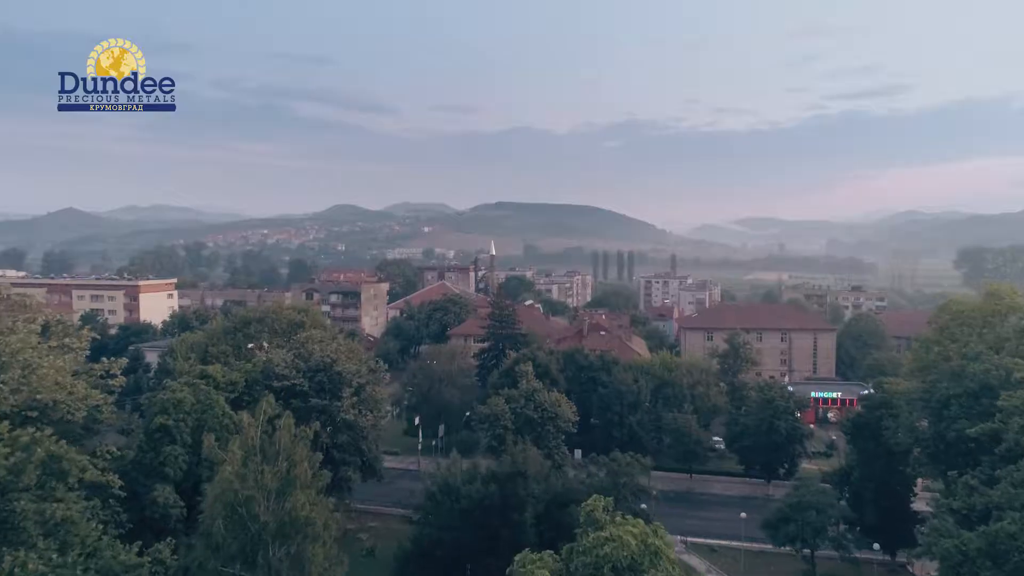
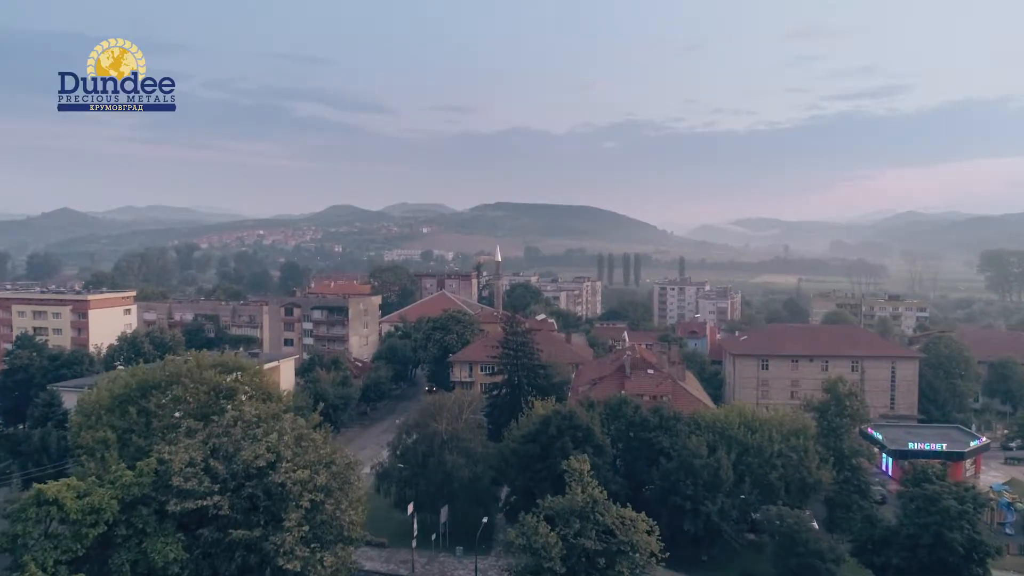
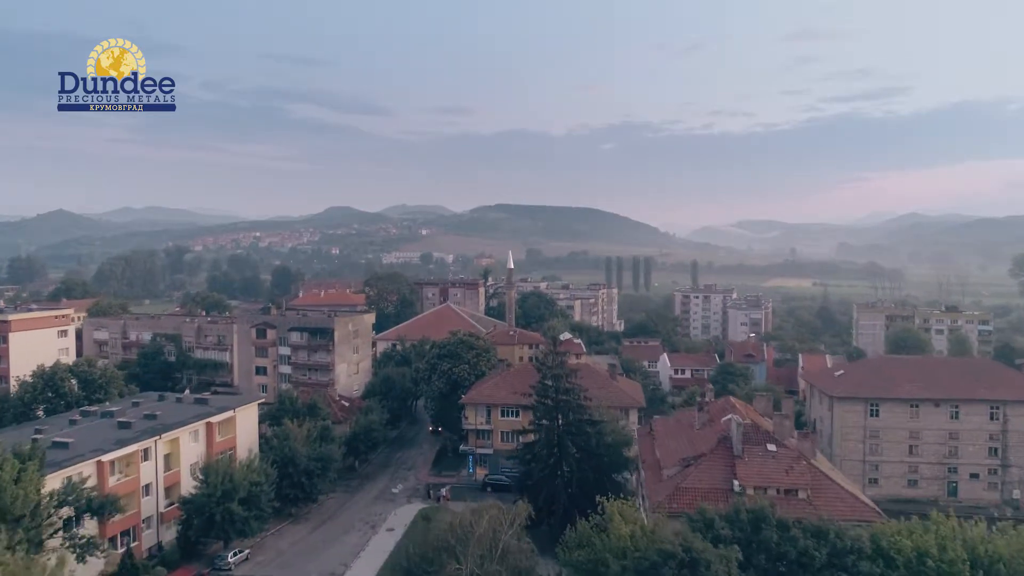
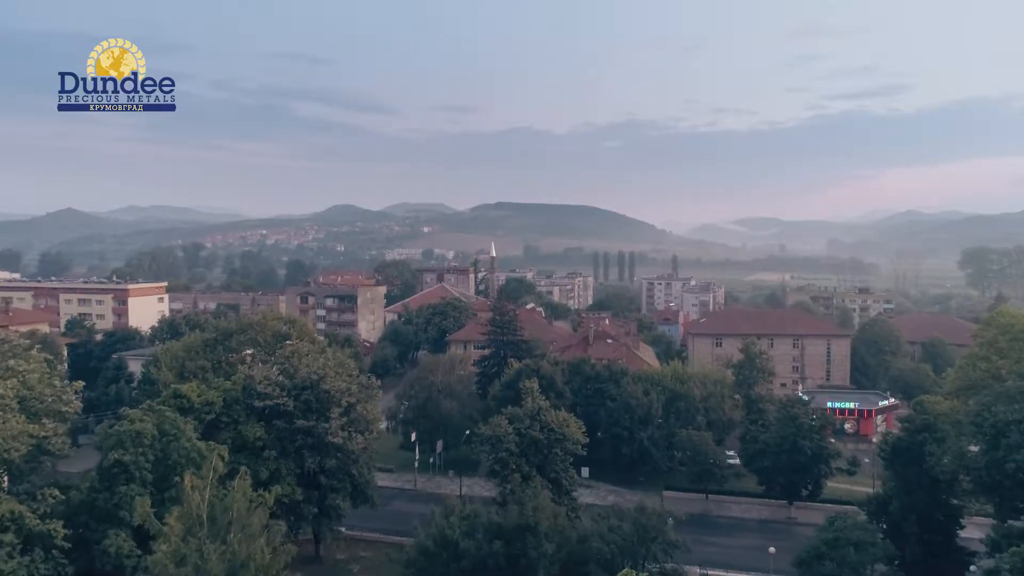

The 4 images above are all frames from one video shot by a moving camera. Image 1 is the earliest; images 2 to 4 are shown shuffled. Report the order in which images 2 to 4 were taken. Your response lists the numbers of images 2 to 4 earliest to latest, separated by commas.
4, 2, 3
